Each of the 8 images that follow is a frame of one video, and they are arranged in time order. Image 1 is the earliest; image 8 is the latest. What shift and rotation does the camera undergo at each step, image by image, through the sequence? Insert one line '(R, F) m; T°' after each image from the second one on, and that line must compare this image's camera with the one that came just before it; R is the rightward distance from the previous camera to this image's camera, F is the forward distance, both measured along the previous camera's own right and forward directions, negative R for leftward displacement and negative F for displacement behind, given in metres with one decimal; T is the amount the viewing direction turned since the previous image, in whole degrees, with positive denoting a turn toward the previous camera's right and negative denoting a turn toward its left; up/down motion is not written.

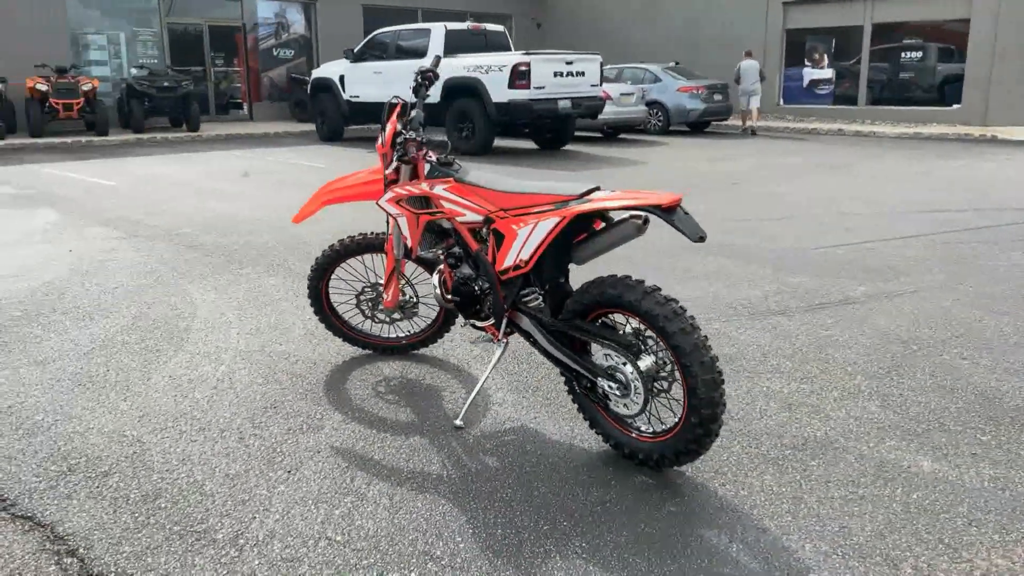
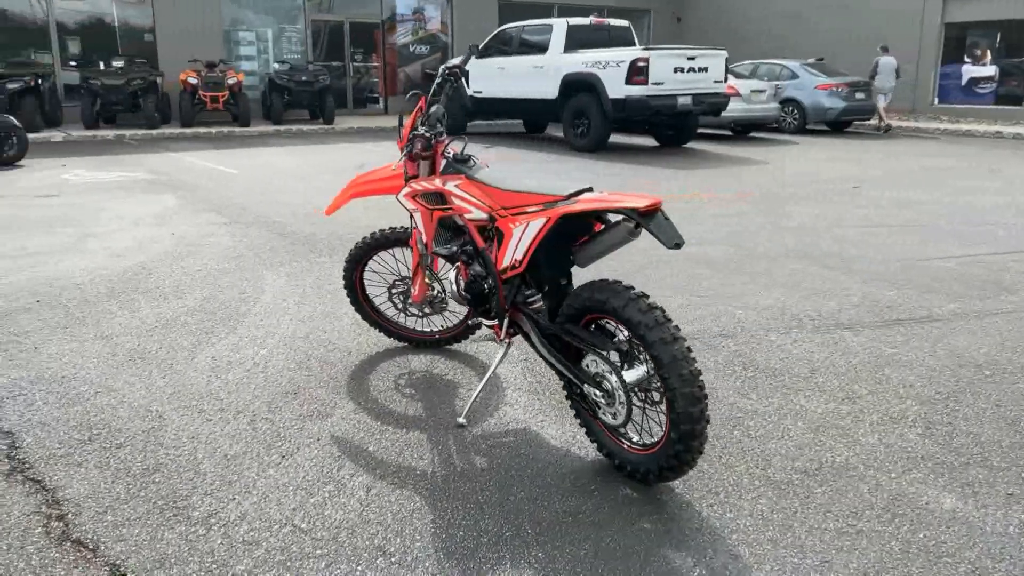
(+0.6, +0.1) m; -9°
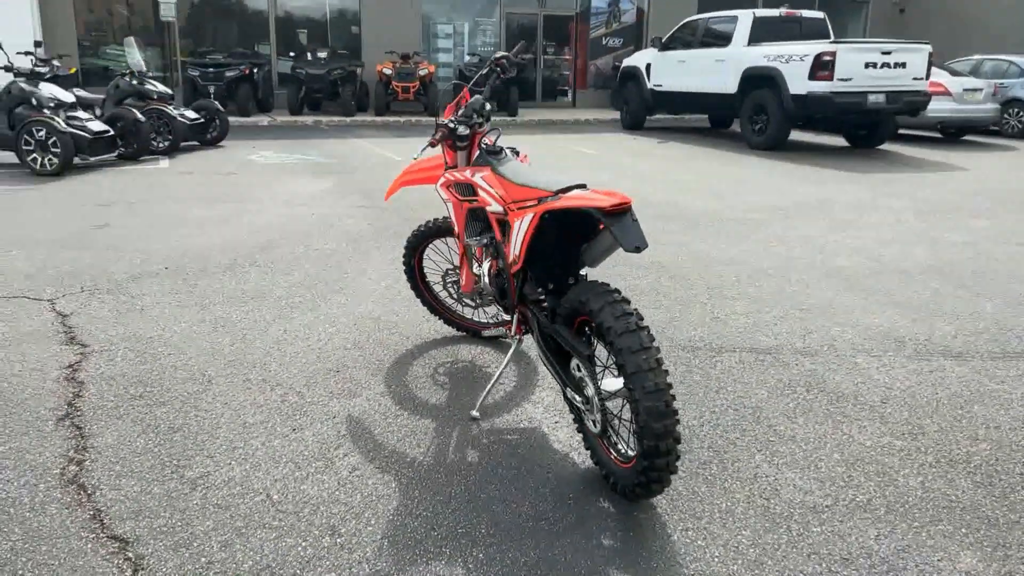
(+0.8, +0.2) m; -13°
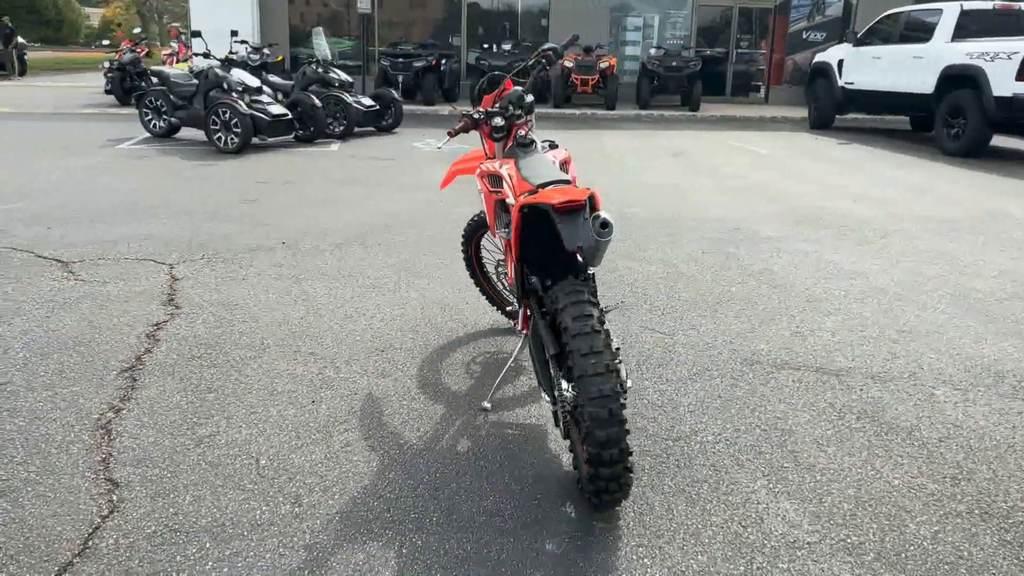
(+0.8, +0.1) m; -13°
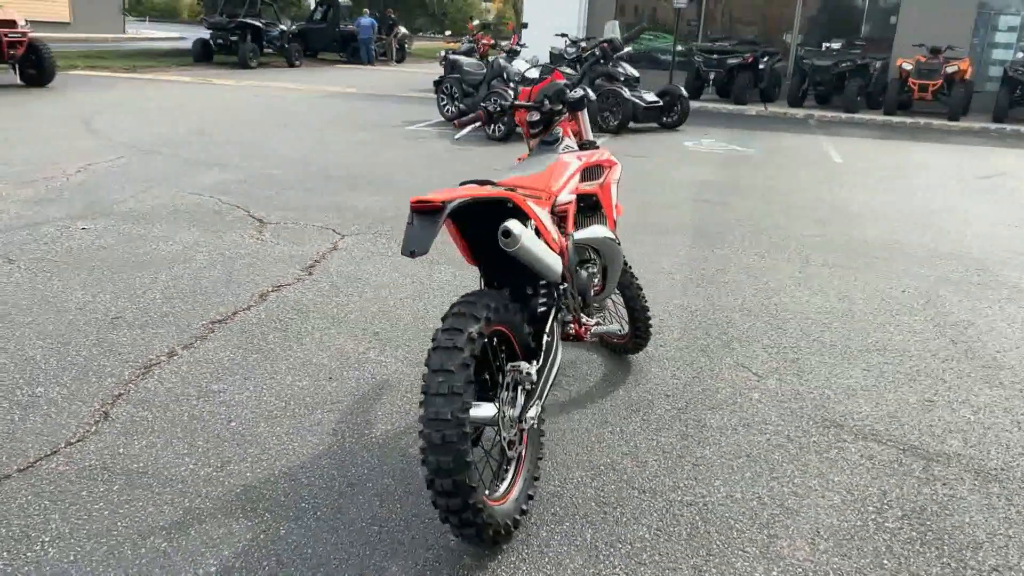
(+1.3, +0.5) m; -22°
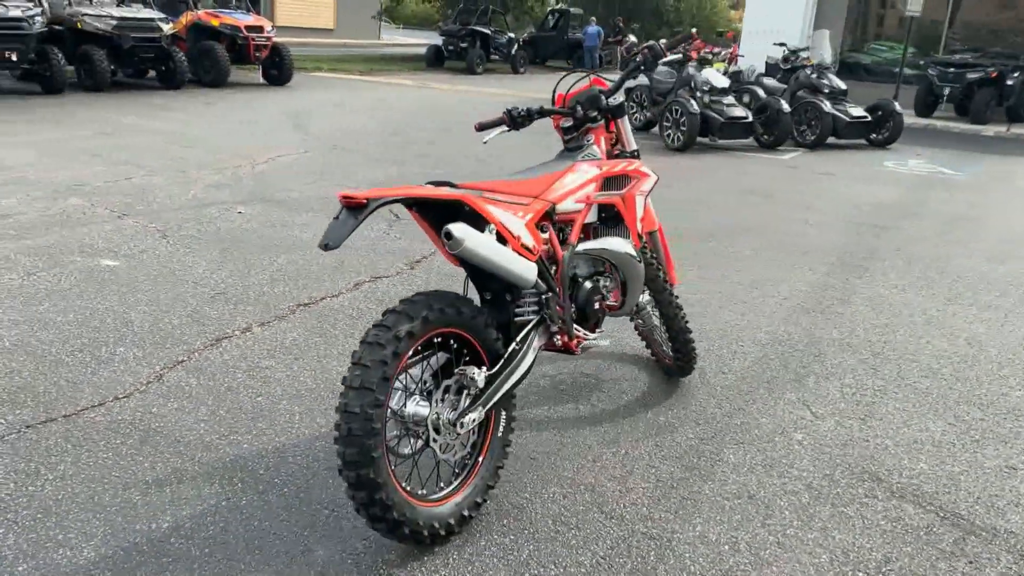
(+0.8, +0.1) m; -15°
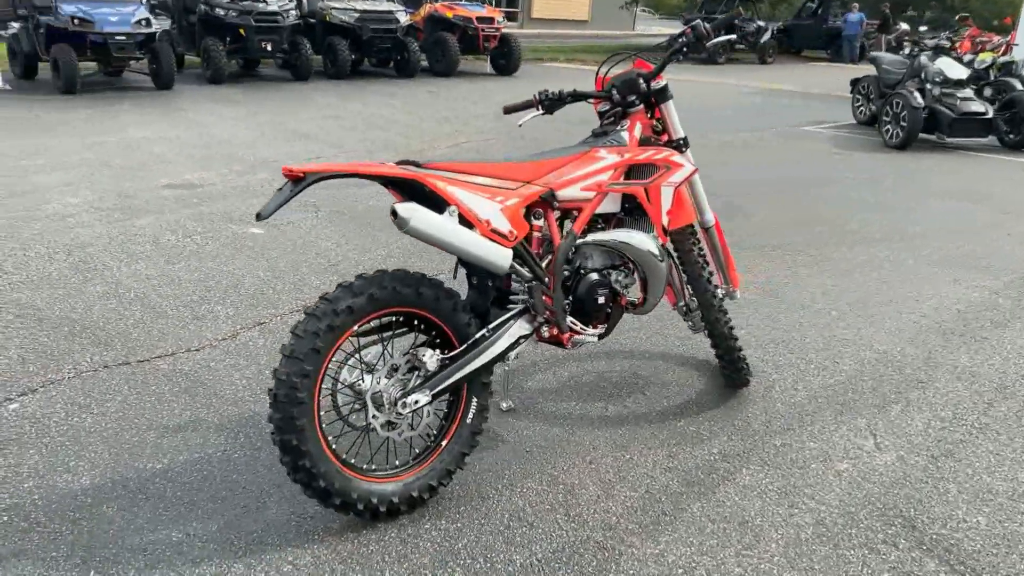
(+0.9, +0.2) m; -16°
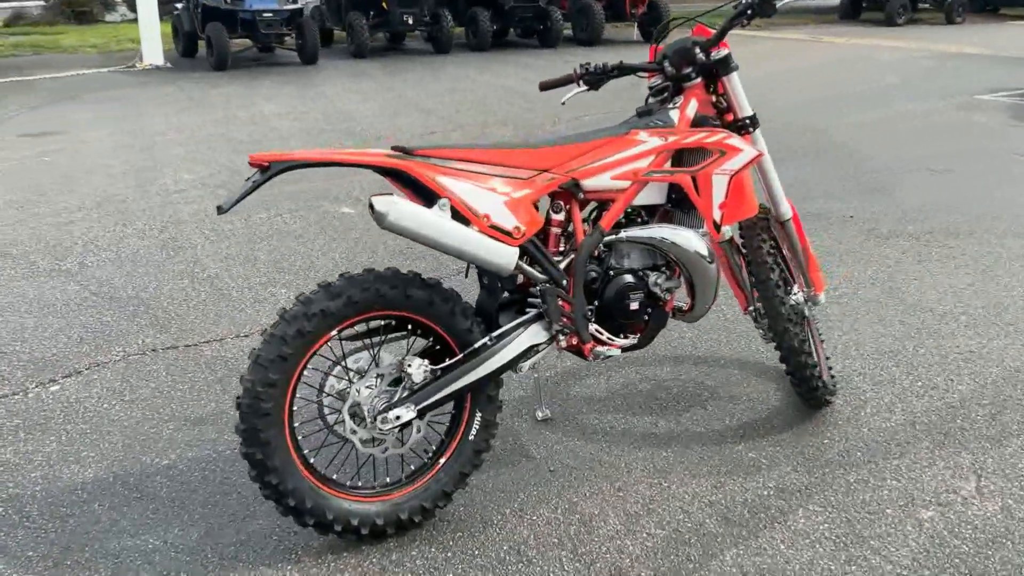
(+0.4, +0.4) m; -11°
